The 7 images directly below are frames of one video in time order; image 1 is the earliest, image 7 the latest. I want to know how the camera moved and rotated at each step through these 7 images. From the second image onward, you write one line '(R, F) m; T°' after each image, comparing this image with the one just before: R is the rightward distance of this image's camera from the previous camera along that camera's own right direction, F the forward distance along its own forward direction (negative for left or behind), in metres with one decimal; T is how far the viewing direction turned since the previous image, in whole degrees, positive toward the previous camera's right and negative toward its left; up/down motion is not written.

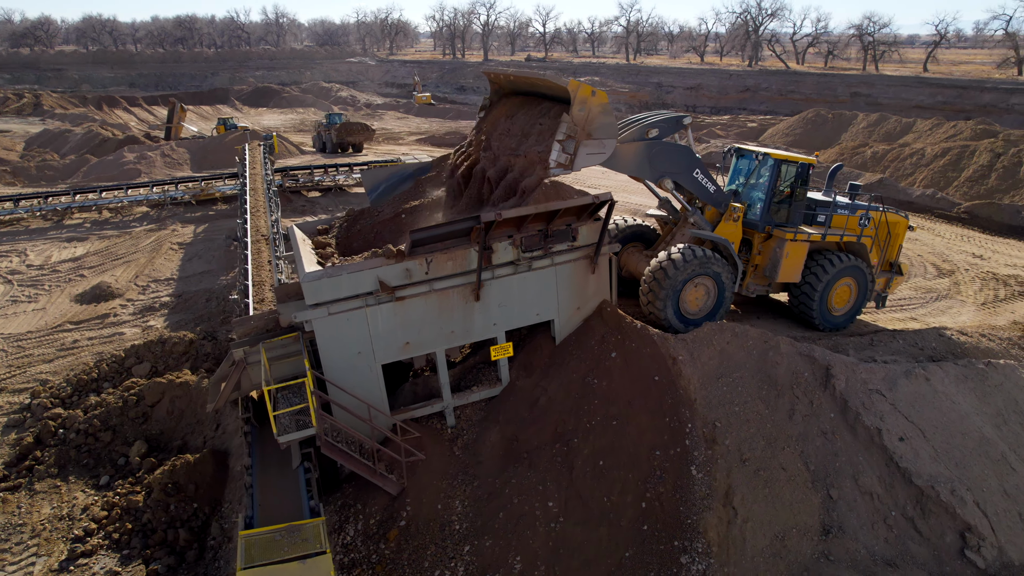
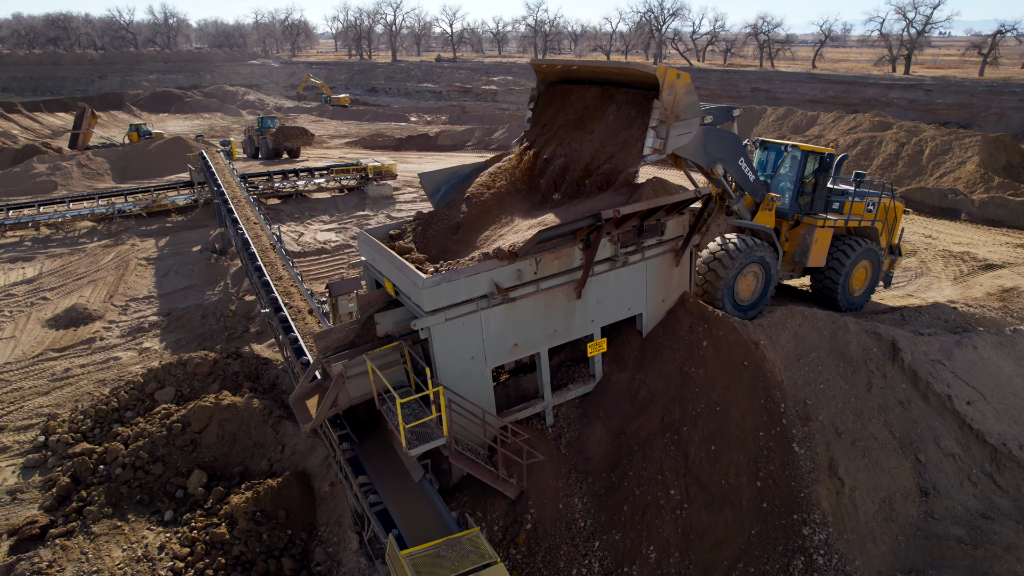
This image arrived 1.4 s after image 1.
(-1.7, +0.1) m; +8°
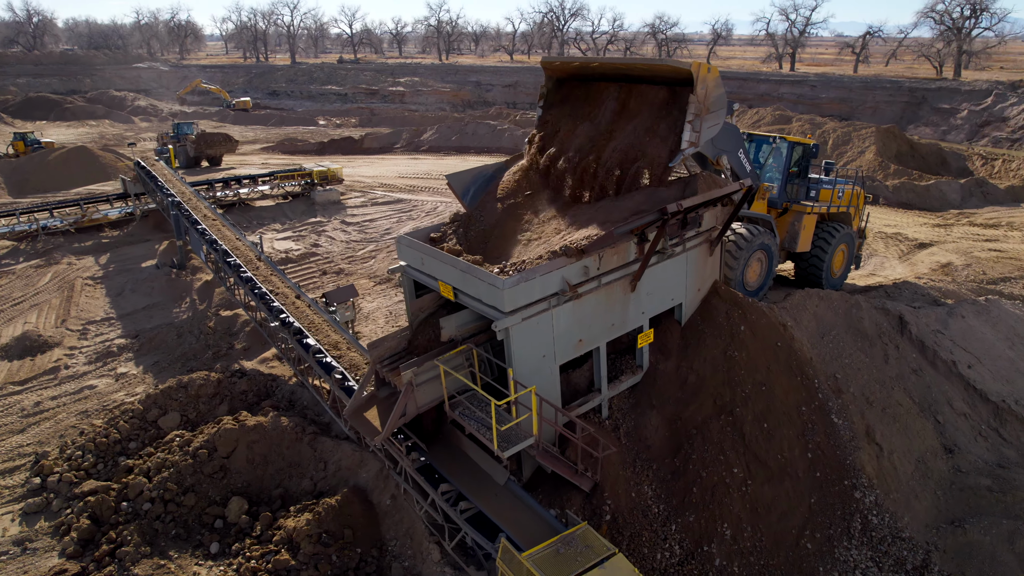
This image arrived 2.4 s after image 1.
(-1.4, +0.1) m; +8°
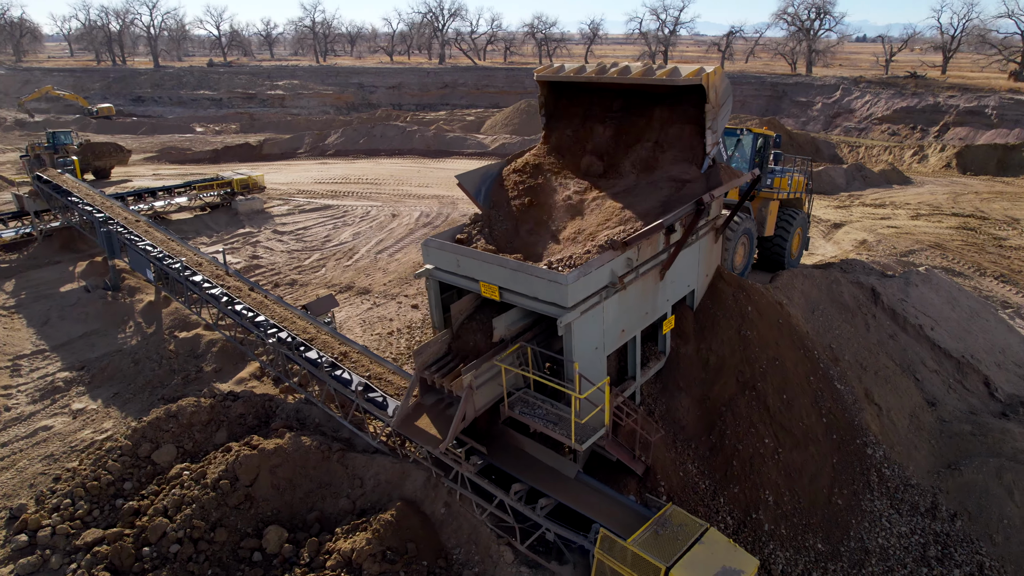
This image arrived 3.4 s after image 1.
(-1.4, +0.1) m; +10°
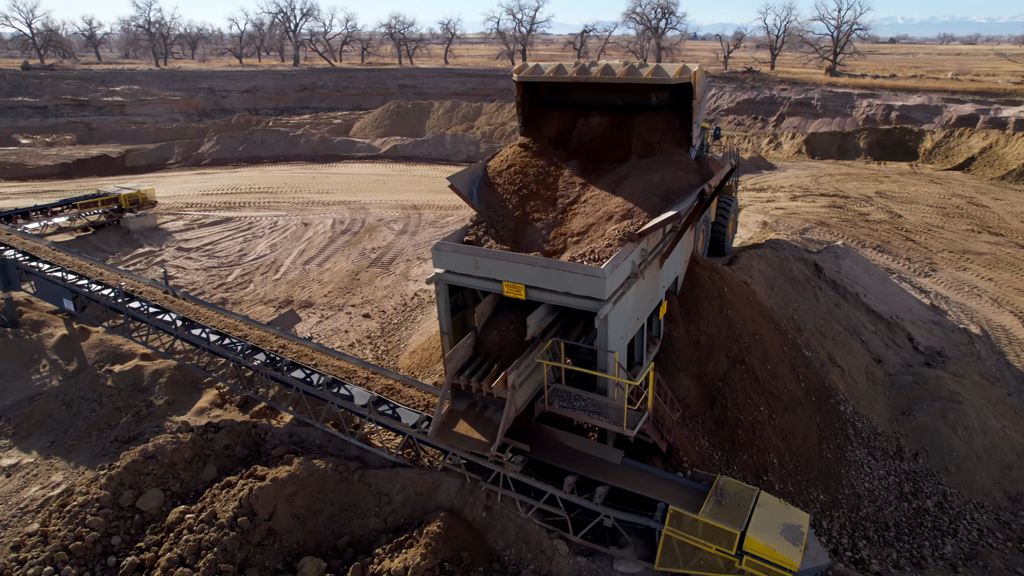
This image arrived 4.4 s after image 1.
(-1.4, +0.1) m; +11°
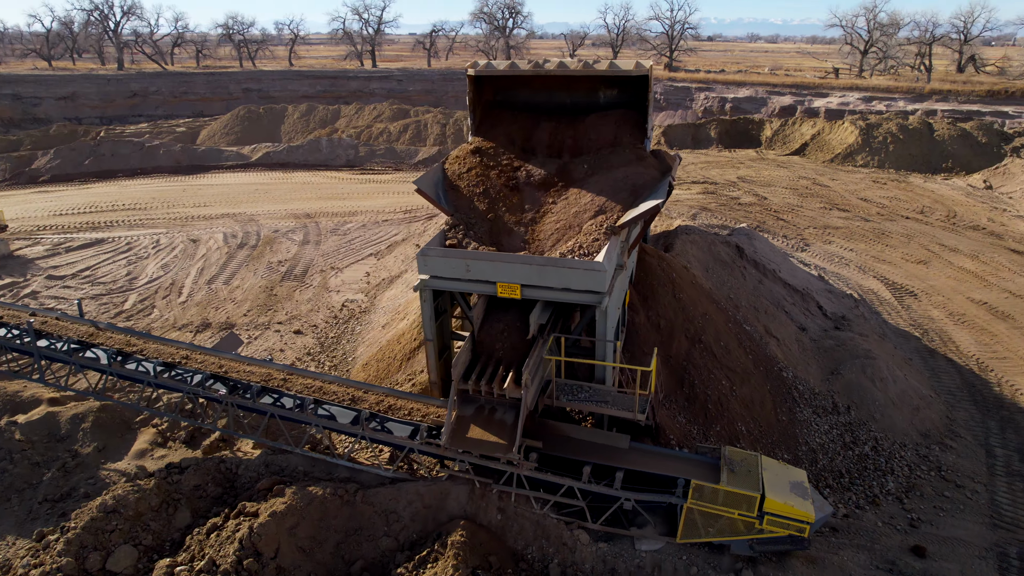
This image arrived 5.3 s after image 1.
(-1.2, +0.1) m; +12°
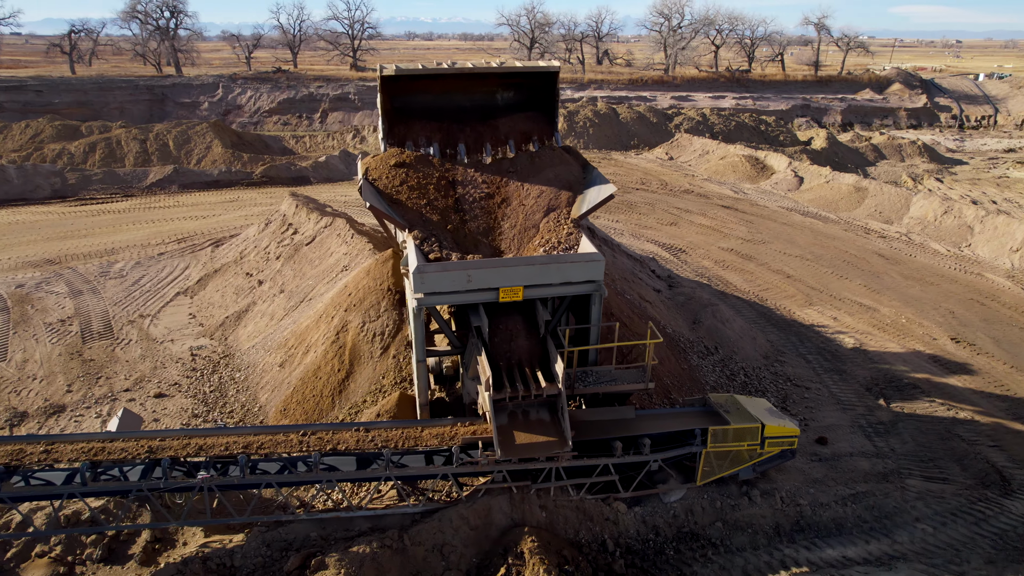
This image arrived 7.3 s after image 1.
(-2.5, +0.5) m; +25°
